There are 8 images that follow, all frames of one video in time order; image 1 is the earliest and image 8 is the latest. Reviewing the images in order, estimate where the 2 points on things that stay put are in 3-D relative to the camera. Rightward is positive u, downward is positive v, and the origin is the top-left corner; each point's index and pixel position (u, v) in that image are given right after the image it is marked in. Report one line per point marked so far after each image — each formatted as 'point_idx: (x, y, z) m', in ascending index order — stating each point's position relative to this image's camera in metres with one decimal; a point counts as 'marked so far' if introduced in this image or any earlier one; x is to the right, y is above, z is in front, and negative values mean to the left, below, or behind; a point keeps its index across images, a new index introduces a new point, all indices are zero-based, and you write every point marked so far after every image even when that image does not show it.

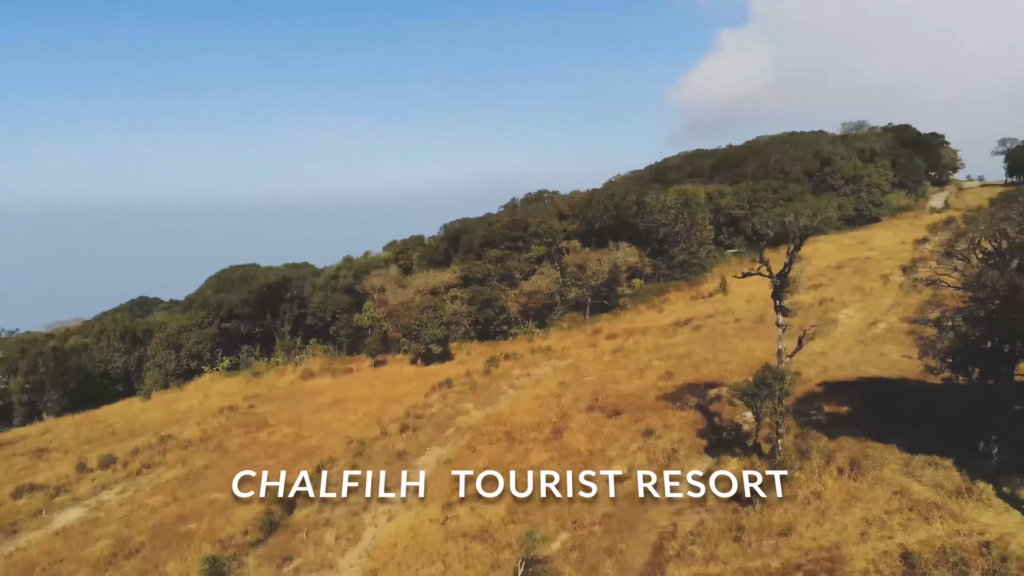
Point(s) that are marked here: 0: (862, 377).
0: (+11.9, -3.4, +17.8) m
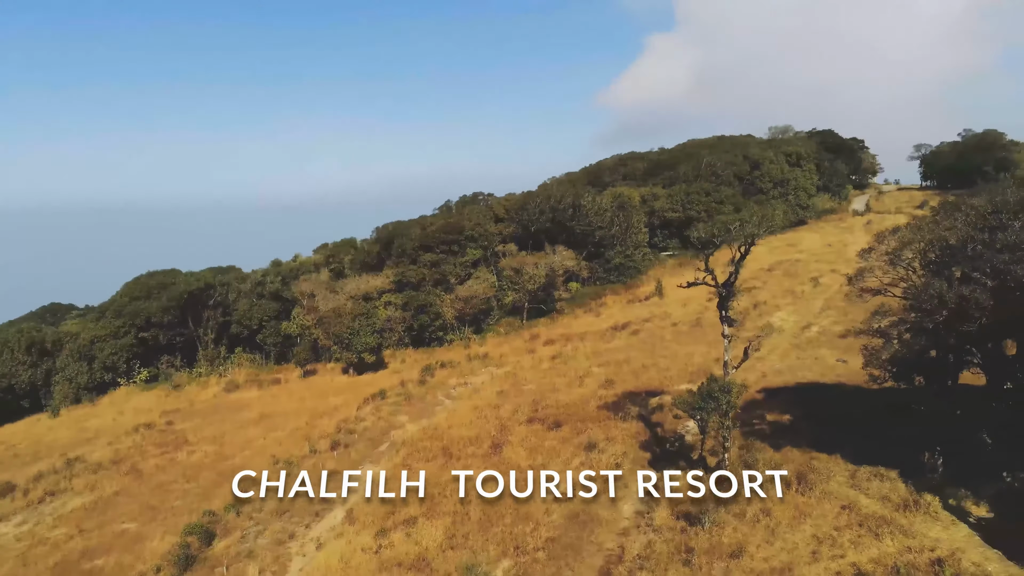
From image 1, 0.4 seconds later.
0: (+9.8, -3.5, +17.8) m
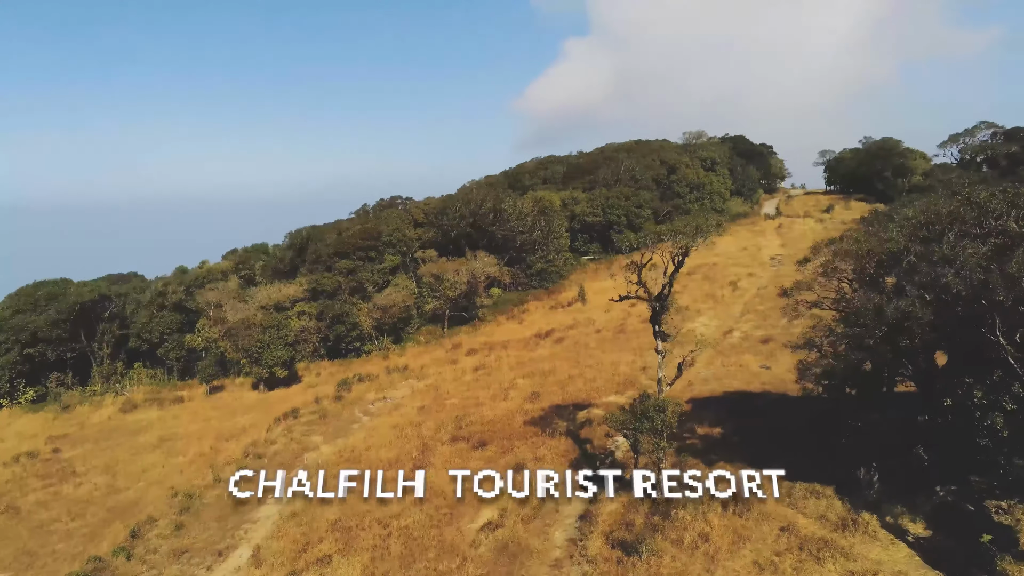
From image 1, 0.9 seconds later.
0: (+7.2, -3.7, +17.5) m
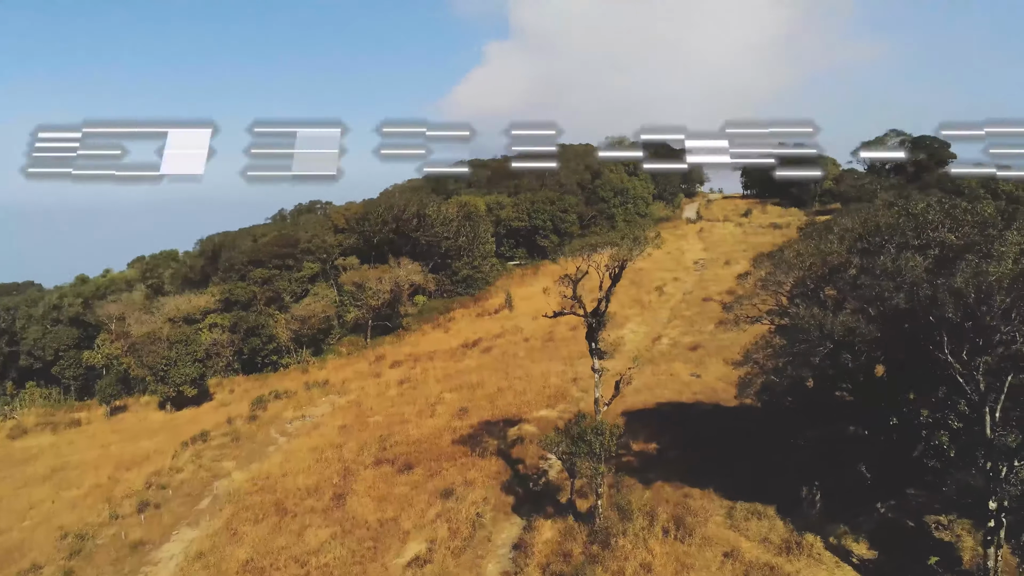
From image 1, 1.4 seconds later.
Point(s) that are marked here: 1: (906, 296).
0: (+4.8, -4.0, +17.1) m
1: (+6.6, -0.1, +8.8) m
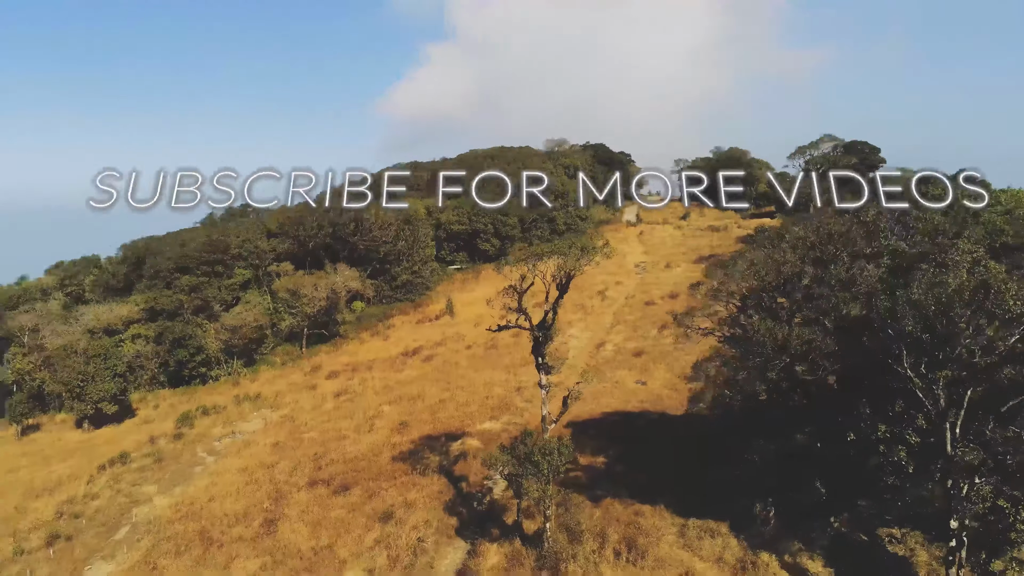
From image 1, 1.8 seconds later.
0: (+3.0, -4.2, +16.6) m
1: (+5.5, -0.2, +8.6) m
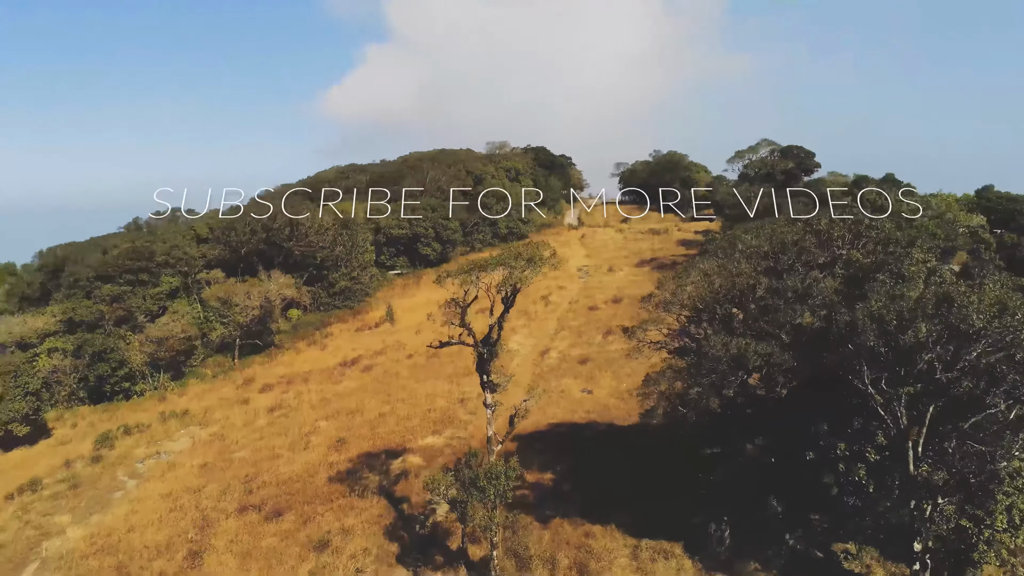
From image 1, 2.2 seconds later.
0: (+1.3, -4.4, +15.9) m
1: (+4.6, -0.3, +8.2) m
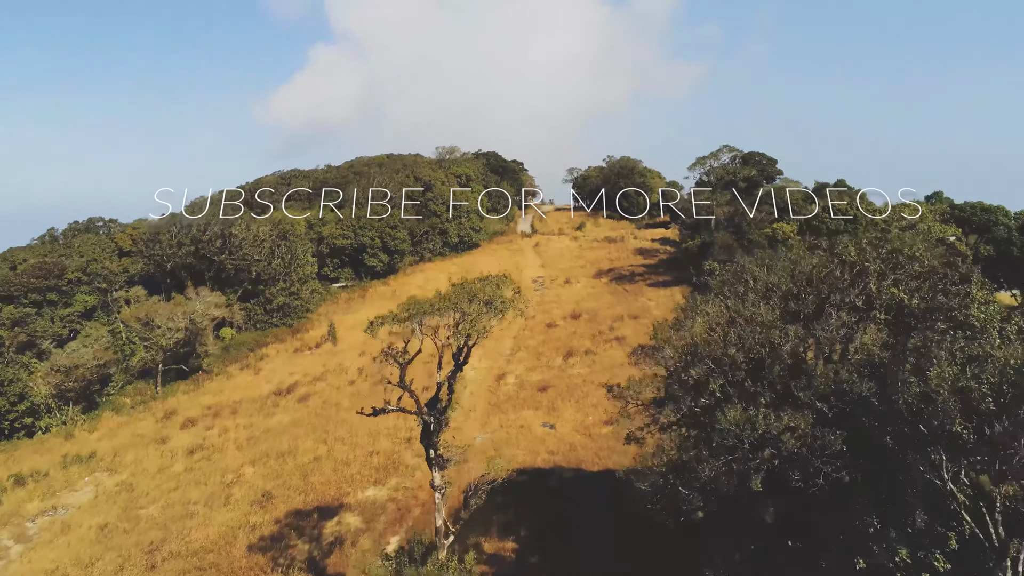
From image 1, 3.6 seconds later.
0: (+0.1, -5.1, +13.6) m
1: (+4.0, -1.0, +6.3) m
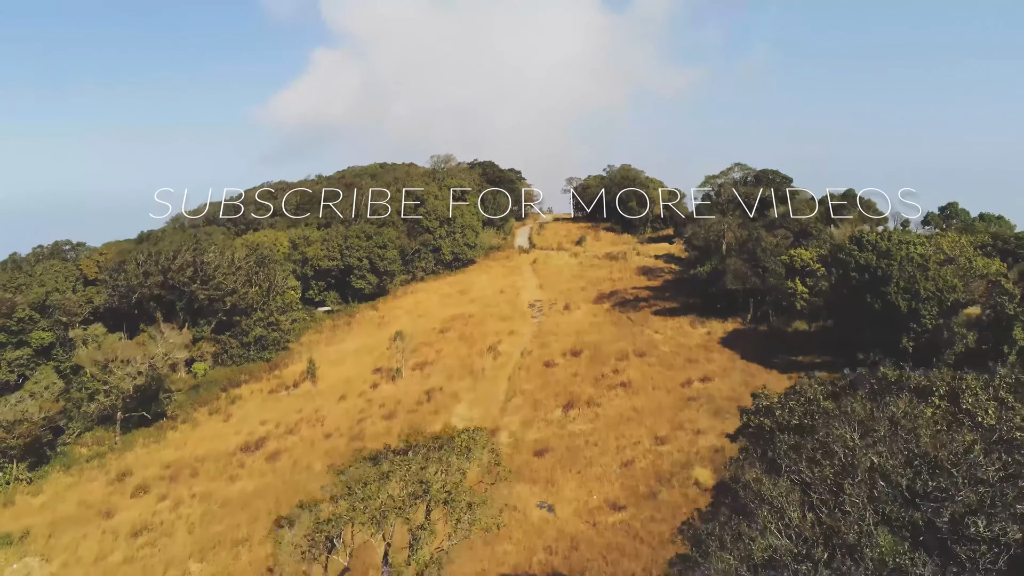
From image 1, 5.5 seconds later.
0: (-0.2, -7.0, +10.9) m
1: (+3.7, -2.8, +3.6) m
